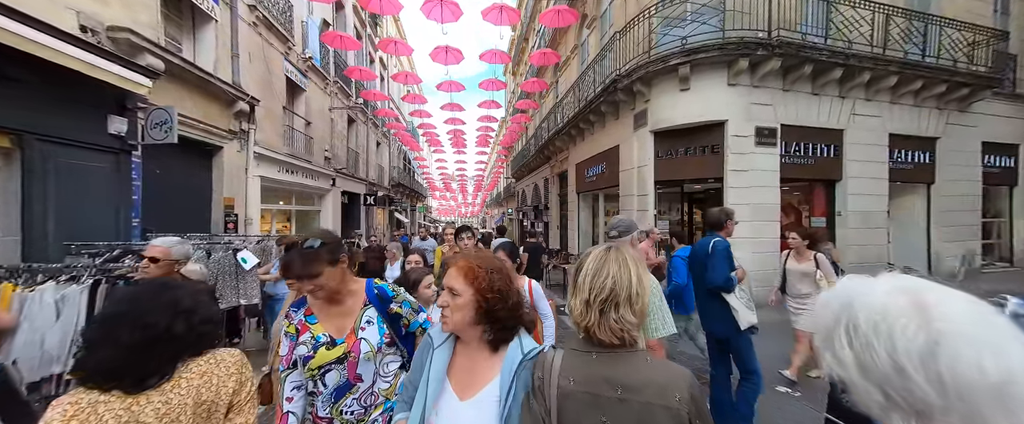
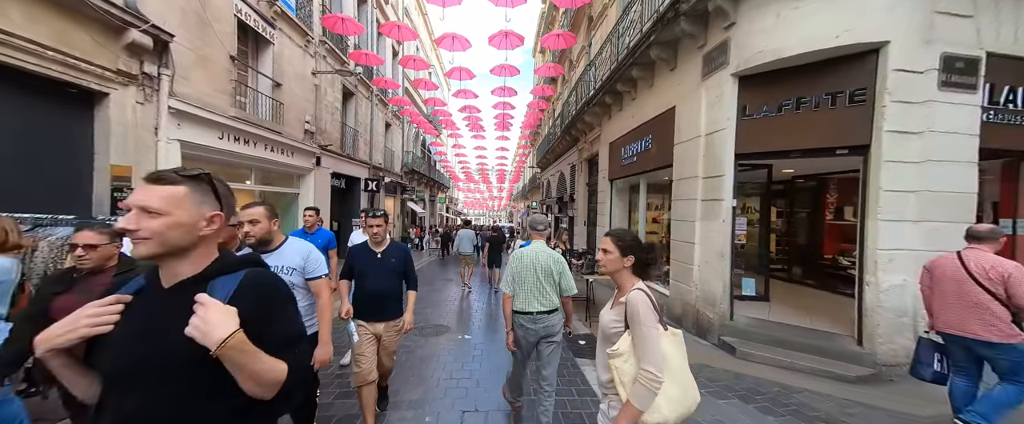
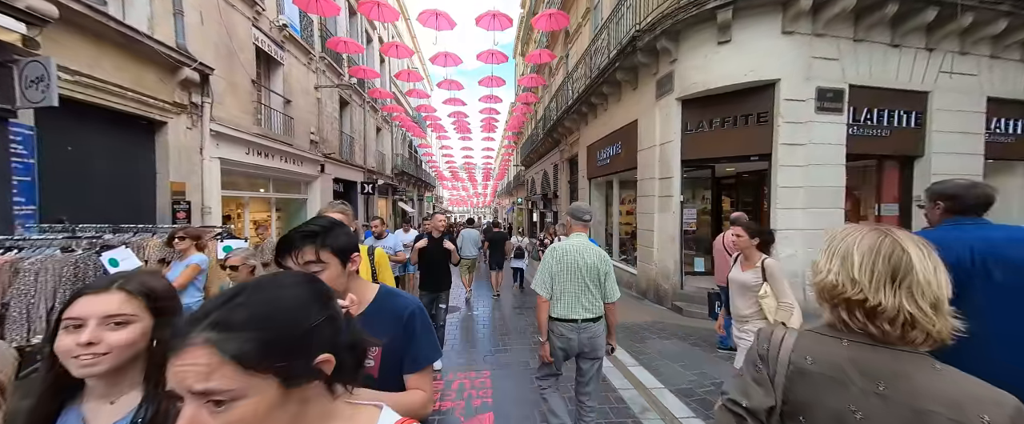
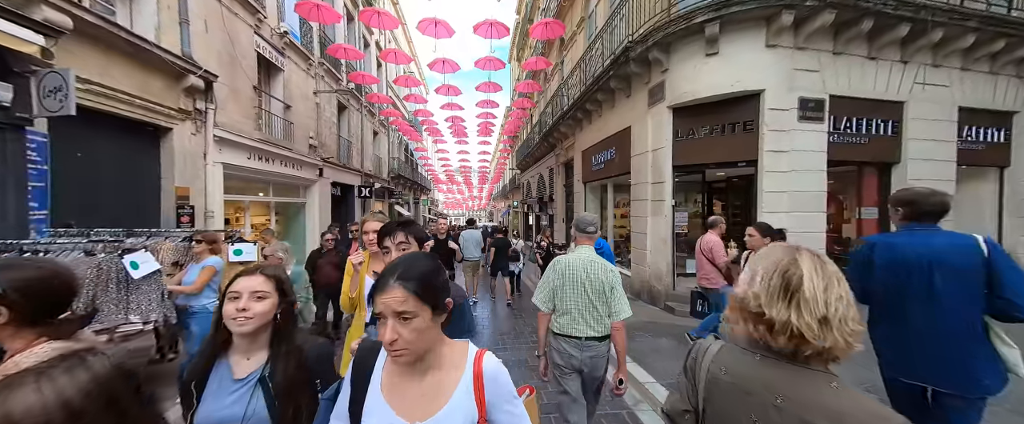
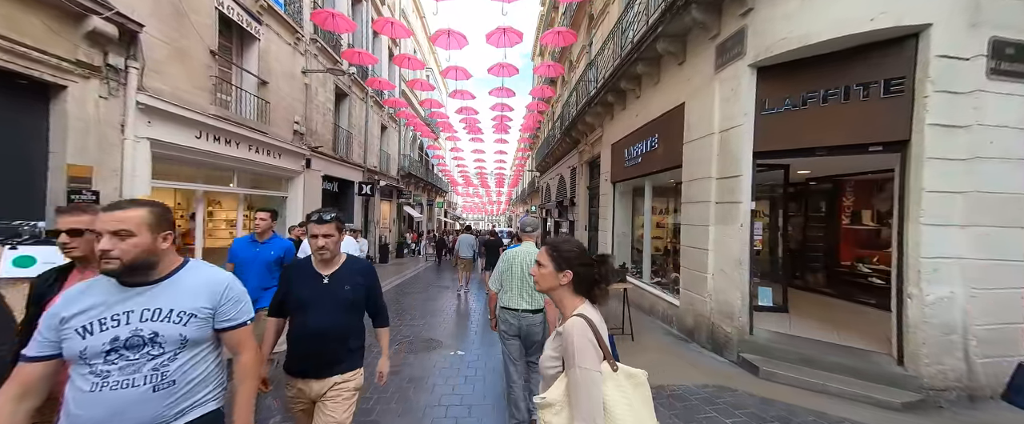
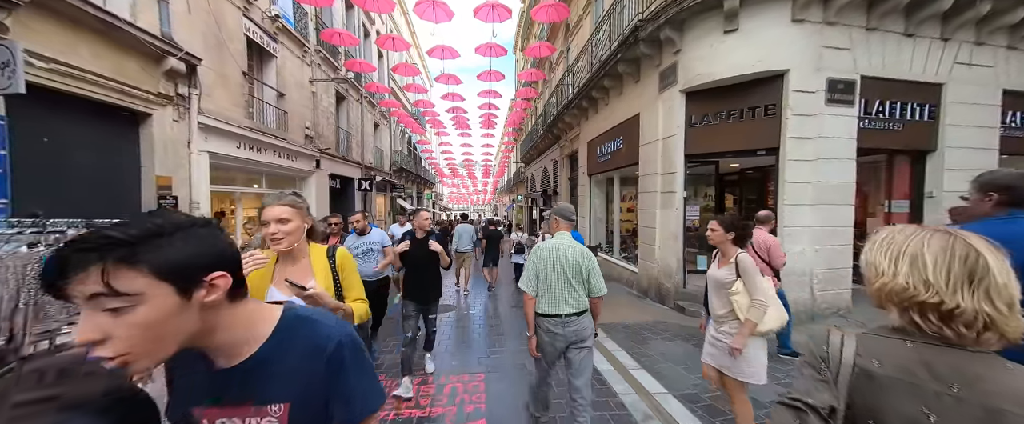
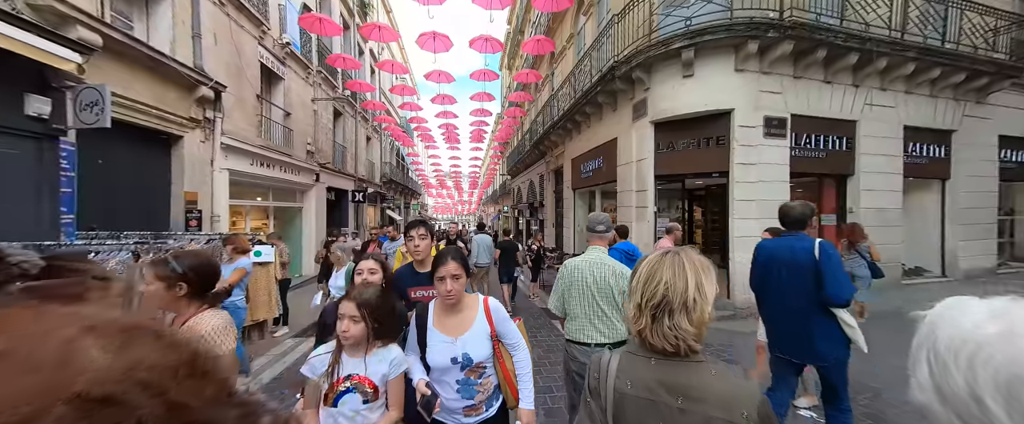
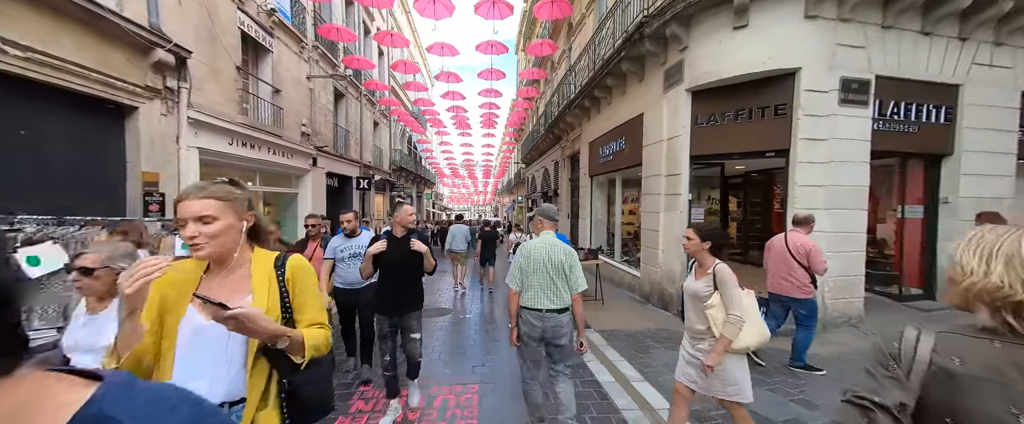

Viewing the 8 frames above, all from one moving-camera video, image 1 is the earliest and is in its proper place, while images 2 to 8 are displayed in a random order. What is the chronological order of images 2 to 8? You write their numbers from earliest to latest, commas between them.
7, 4, 3, 6, 8, 2, 5
